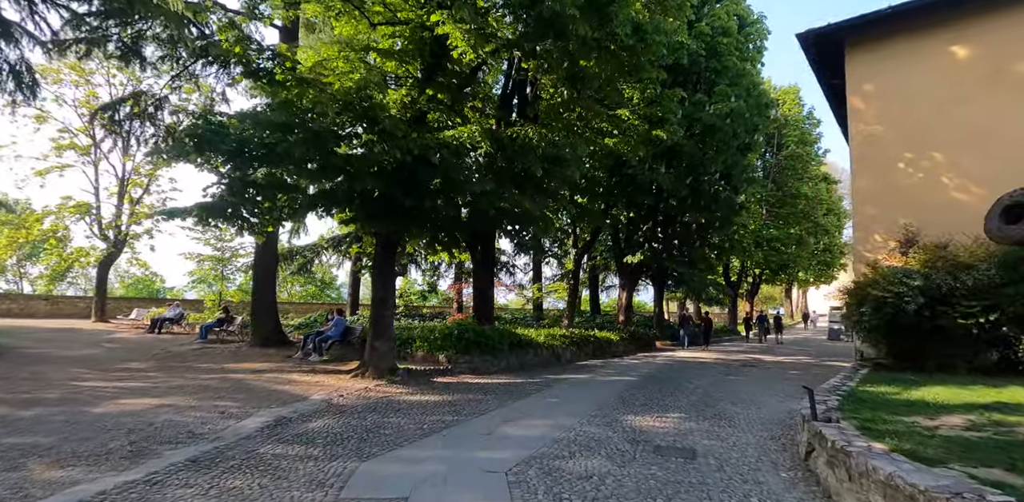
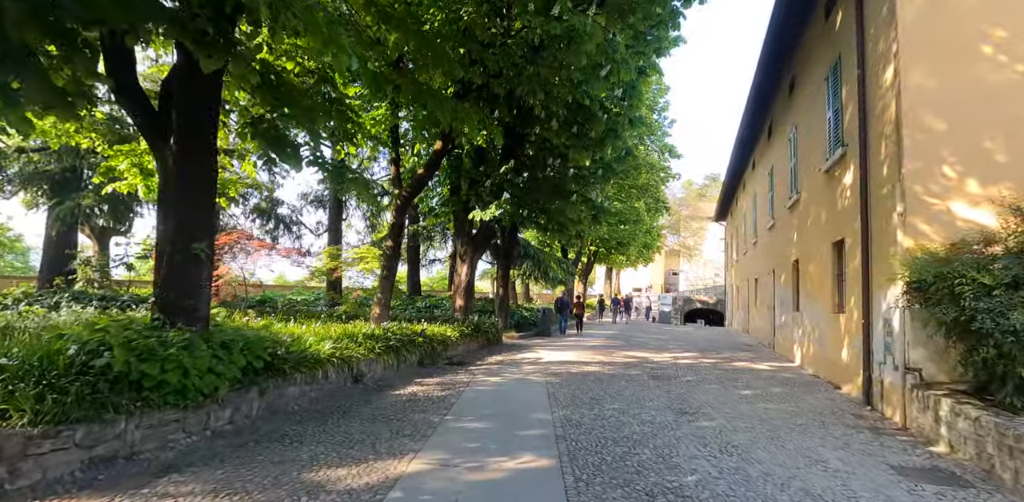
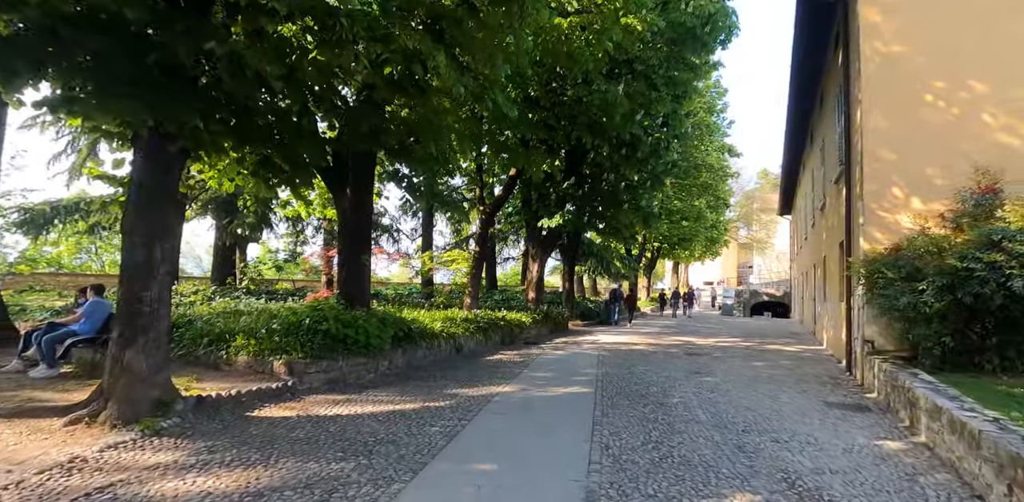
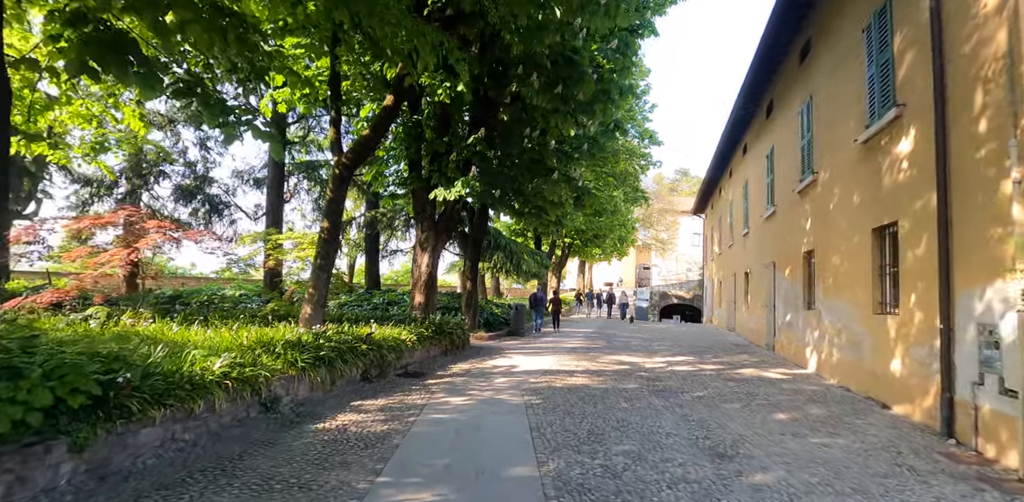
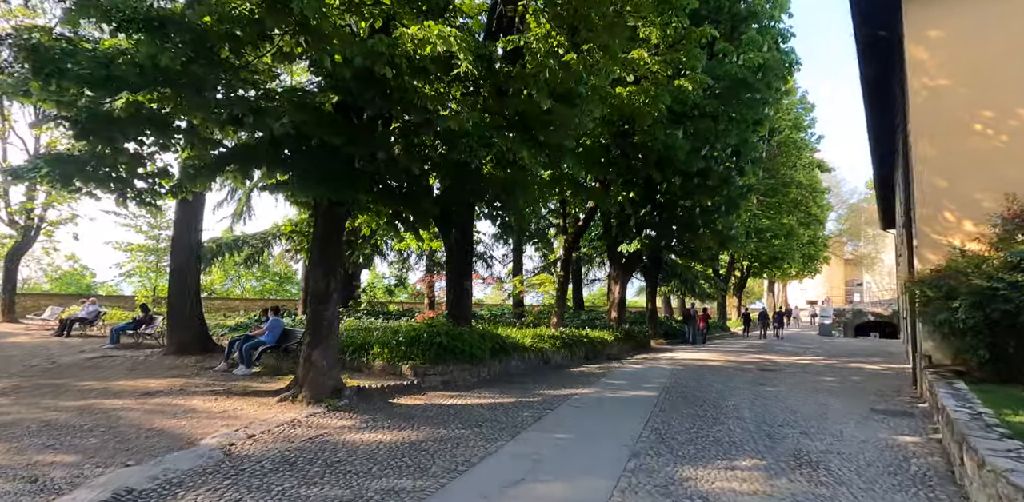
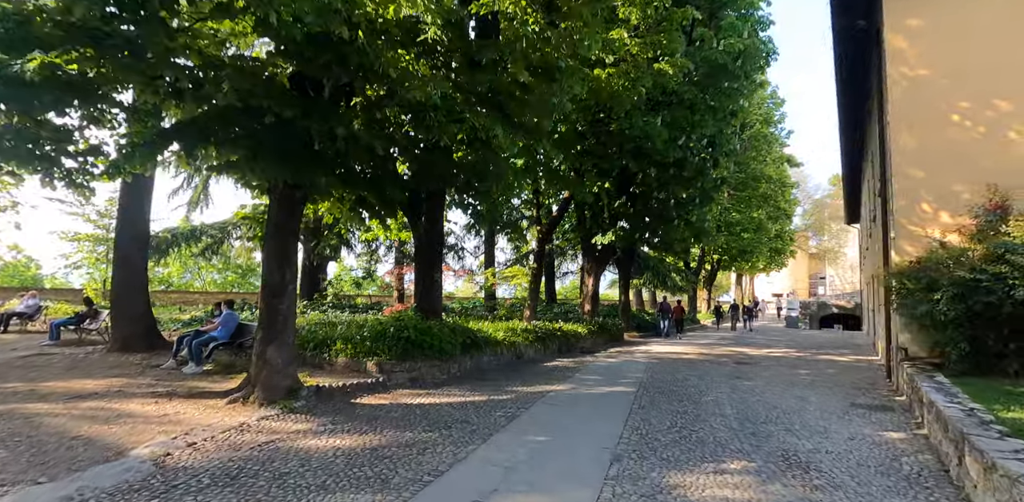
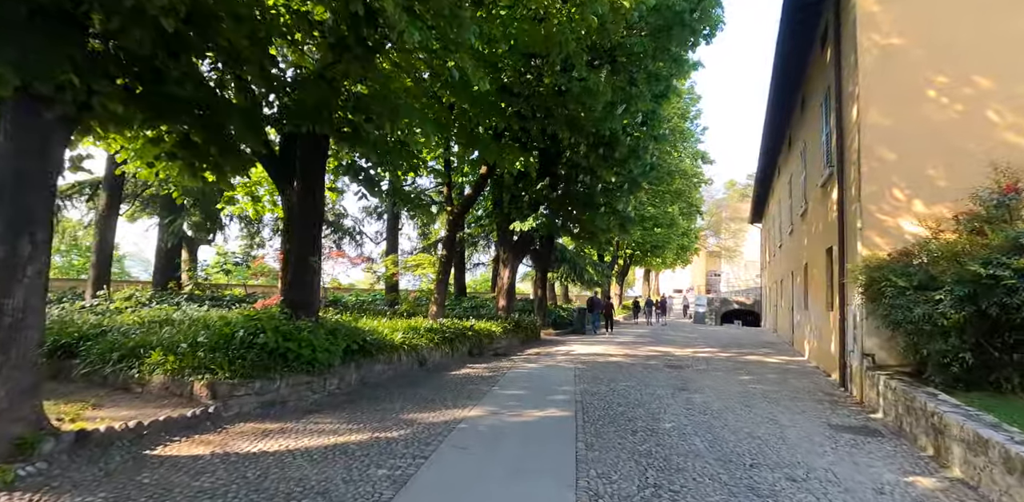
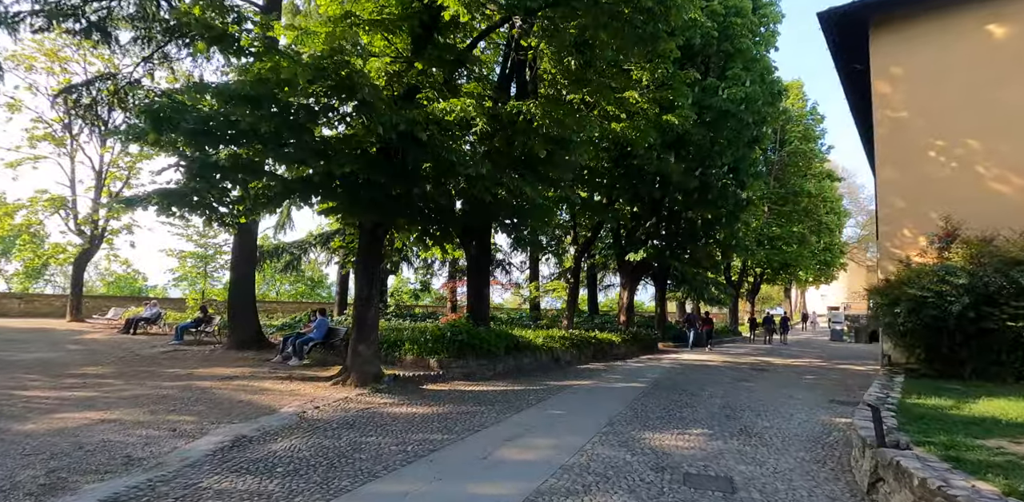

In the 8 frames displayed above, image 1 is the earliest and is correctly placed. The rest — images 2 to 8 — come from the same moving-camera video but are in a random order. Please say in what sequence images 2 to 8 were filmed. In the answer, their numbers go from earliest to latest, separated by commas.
8, 5, 6, 3, 7, 2, 4
